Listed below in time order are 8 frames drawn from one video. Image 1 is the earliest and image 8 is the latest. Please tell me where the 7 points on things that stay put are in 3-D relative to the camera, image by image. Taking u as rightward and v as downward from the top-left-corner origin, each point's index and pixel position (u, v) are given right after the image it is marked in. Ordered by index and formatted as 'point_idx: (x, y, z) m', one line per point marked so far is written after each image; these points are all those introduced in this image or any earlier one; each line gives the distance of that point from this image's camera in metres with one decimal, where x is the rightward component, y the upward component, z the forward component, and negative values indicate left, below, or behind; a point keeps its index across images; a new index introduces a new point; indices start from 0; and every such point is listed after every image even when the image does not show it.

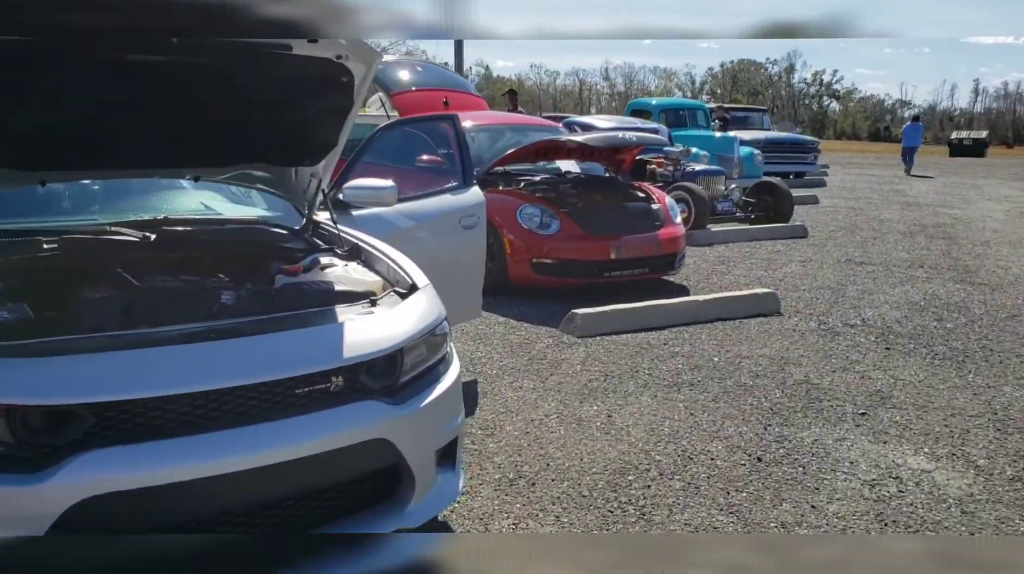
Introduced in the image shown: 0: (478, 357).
0: (-0.2, -0.4, +5.4) m
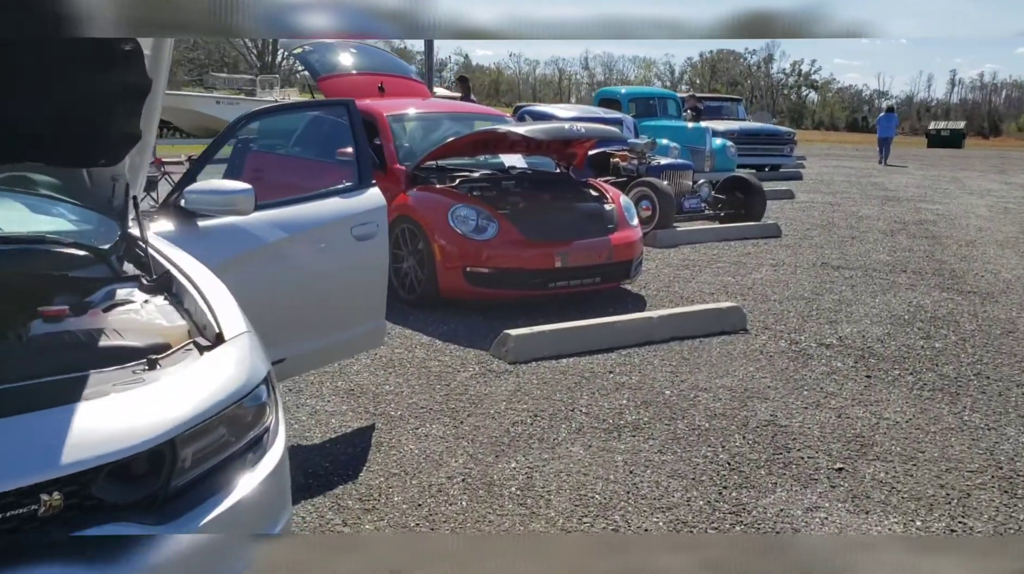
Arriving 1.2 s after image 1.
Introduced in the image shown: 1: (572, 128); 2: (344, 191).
0: (-0.6, -0.5, +4.5) m
1: (+0.4, +1.1, +6.8) m
2: (-0.8, +0.4, +4.1) m
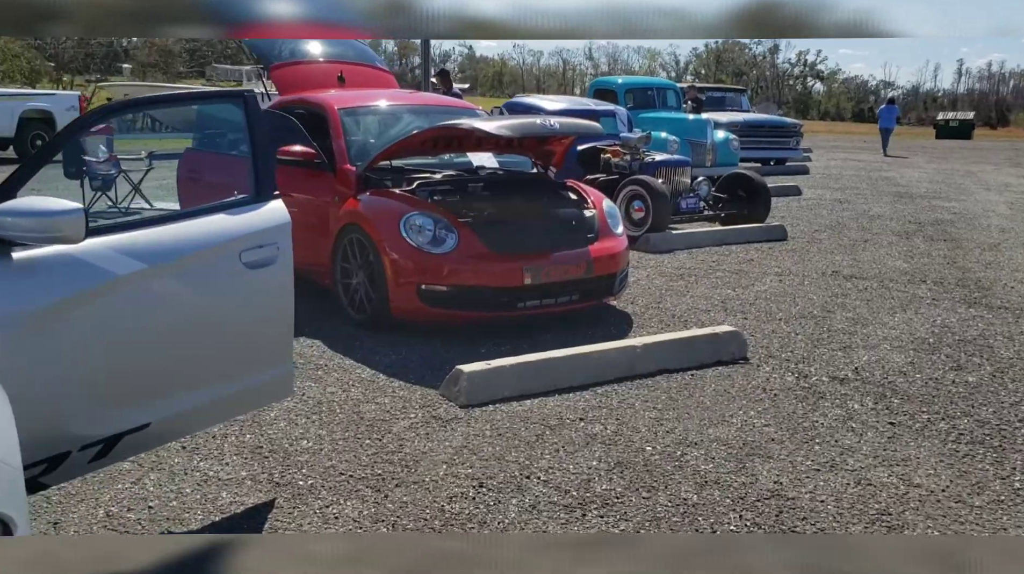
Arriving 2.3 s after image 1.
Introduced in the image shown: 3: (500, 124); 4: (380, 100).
0: (-0.8, -0.6, +3.7) m
1: (+0.2, +1.0, +5.9) m
2: (-1.0, +0.3, +3.3) m
3: (-0.1, +1.0, +5.7) m
4: (-0.9, +1.3, +6.6) m
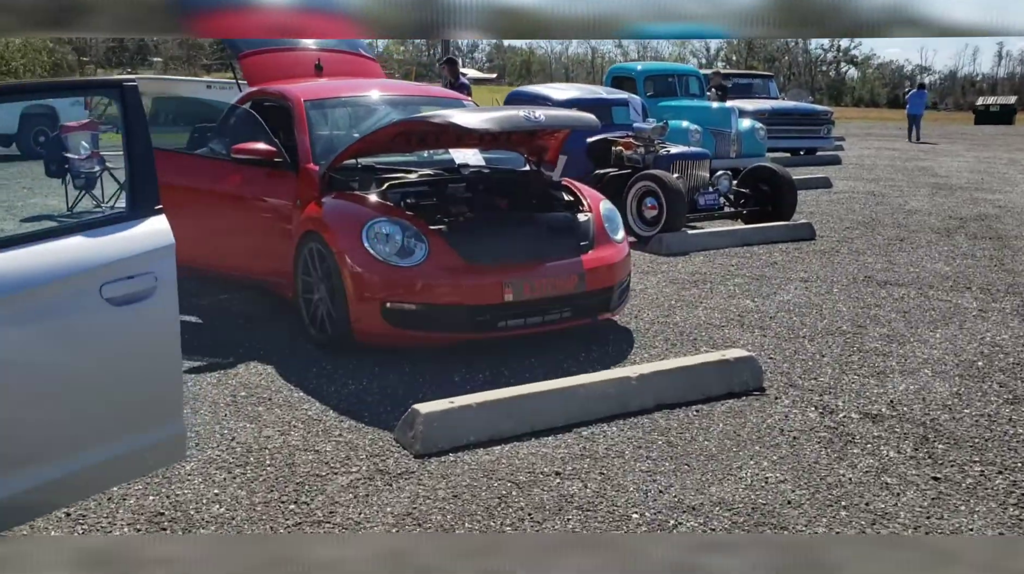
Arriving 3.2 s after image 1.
0: (-1.0, -0.8, +3.0) m
1: (+0.1, +1.0, +5.2) m
2: (-1.1, +0.2, +2.6) m
3: (-0.2, +0.9, +5.0) m
4: (-1.0, +1.2, +5.9) m
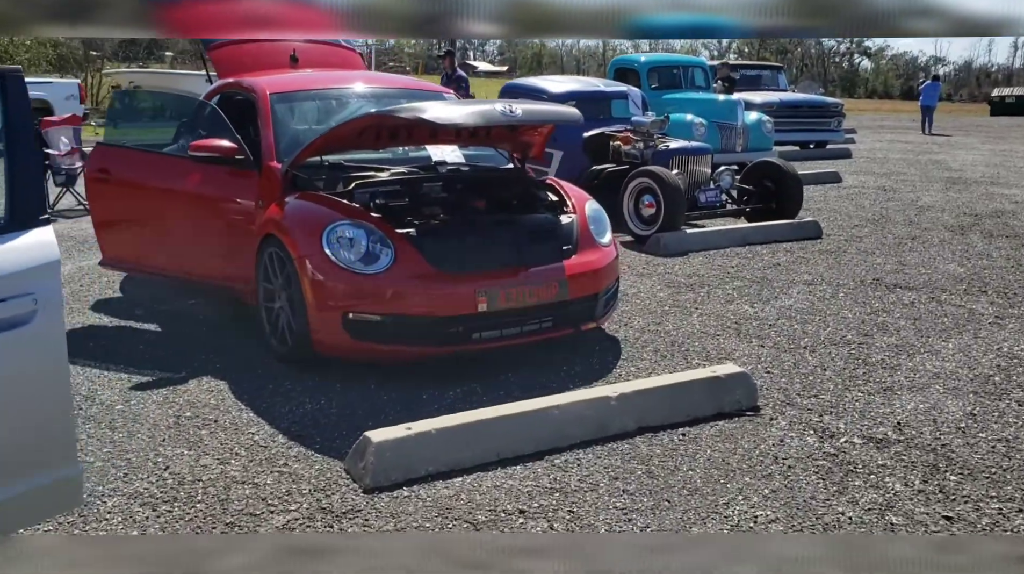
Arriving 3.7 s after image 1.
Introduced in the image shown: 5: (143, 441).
0: (-1.1, -0.8, +2.7) m
1: (0.0, +0.9, +4.8) m
2: (-1.3, +0.1, +2.3) m
3: (-0.3, +0.9, +4.6) m
4: (-1.1, +1.2, +5.5) m
5: (-1.4, -0.6, +3.6) m
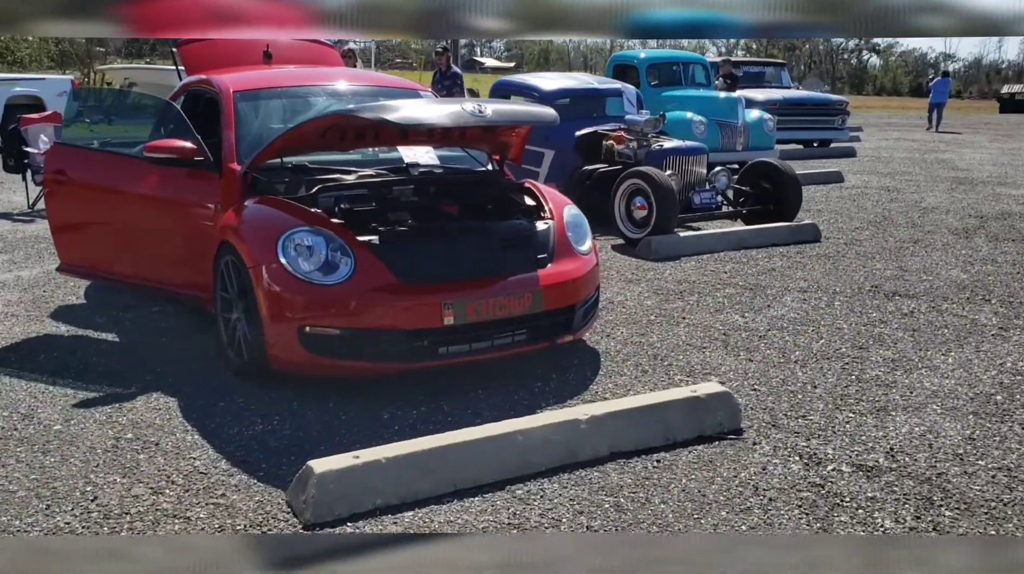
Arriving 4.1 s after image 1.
0: (-1.3, -0.9, +2.4) m
1: (-0.1, +0.9, +4.5) m
2: (-1.4, +0.1, +2.0) m
3: (-0.4, +0.8, +4.4) m
4: (-1.2, +1.2, +5.3) m
5: (-1.6, -0.6, +3.3) m
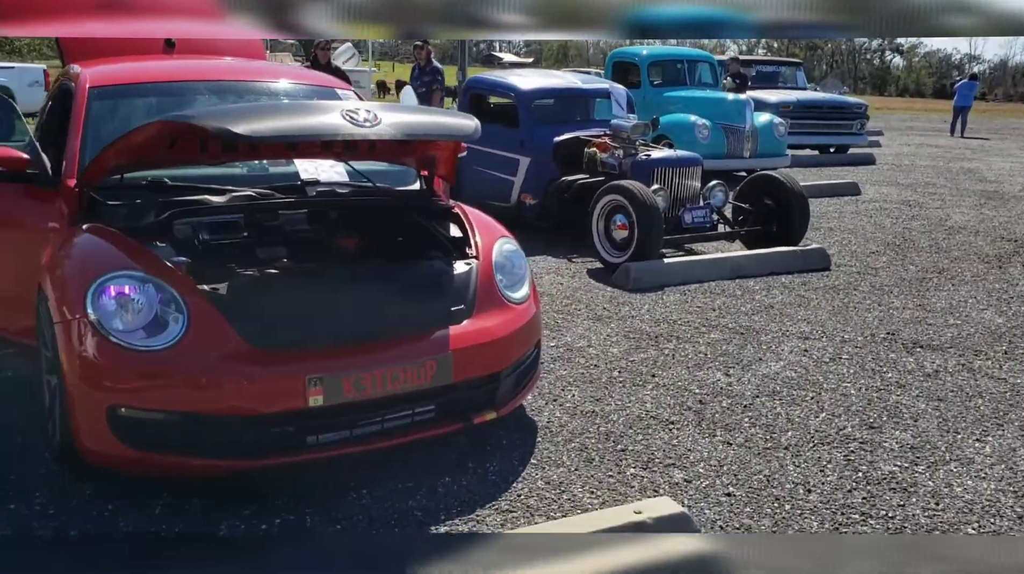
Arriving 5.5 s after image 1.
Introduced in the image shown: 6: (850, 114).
0: (-1.7, -1.1, +1.4) m
1: (-0.4, +0.6, +3.5) m
2: (-1.8, -0.1, +1.0) m
3: (-0.7, +0.6, +3.3) m
4: (-1.5, +1.0, +4.3) m
5: (-1.9, -0.8, +2.4) m
6: (+5.7, +2.9, +15.7) m
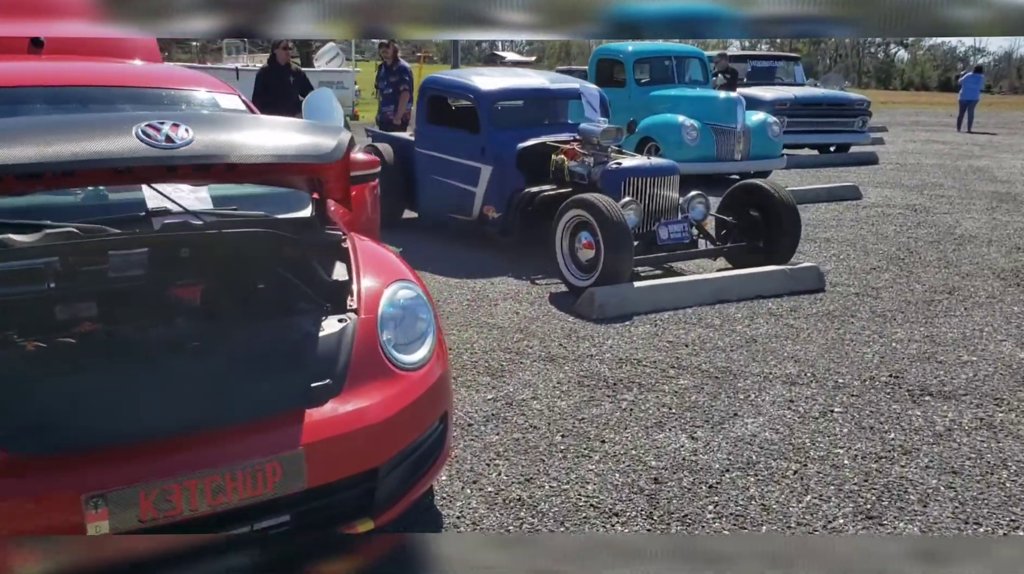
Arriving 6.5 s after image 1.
0: (-2.0, -1.3, +0.6) m
1: (-0.8, +0.5, +2.7) m
2: (-2.2, -0.4, +0.2) m
3: (-1.1, +0.4, +2.5) m
4: (-1.9, +0.8, +3.5) m
5: (-2.3, -1.1, +1.6) m
6: (+5.4, +2.8, +14.9) m
